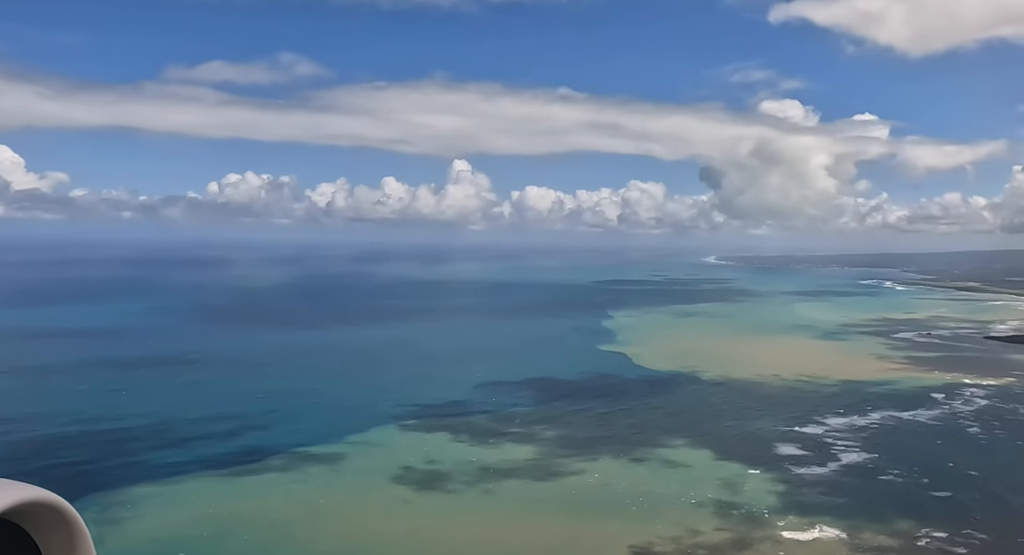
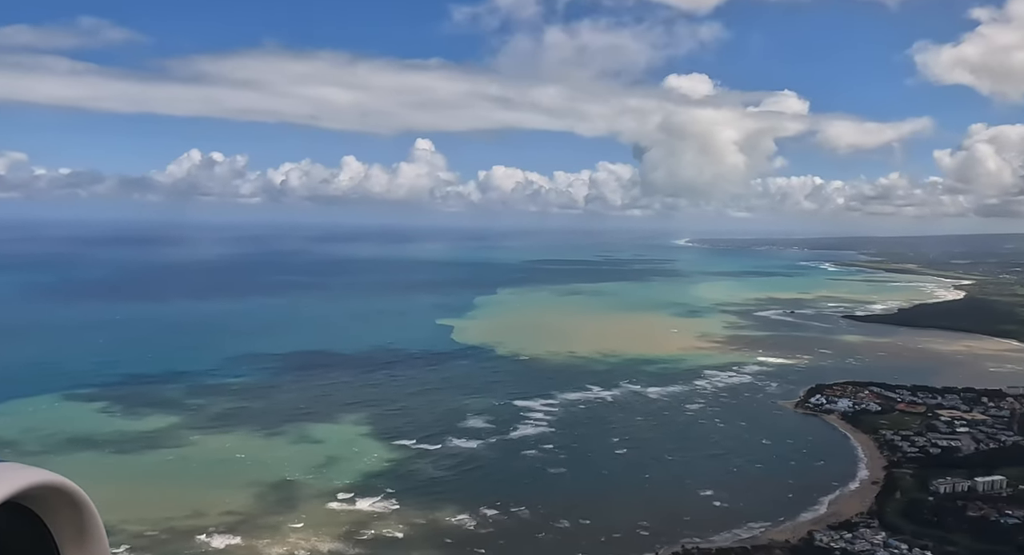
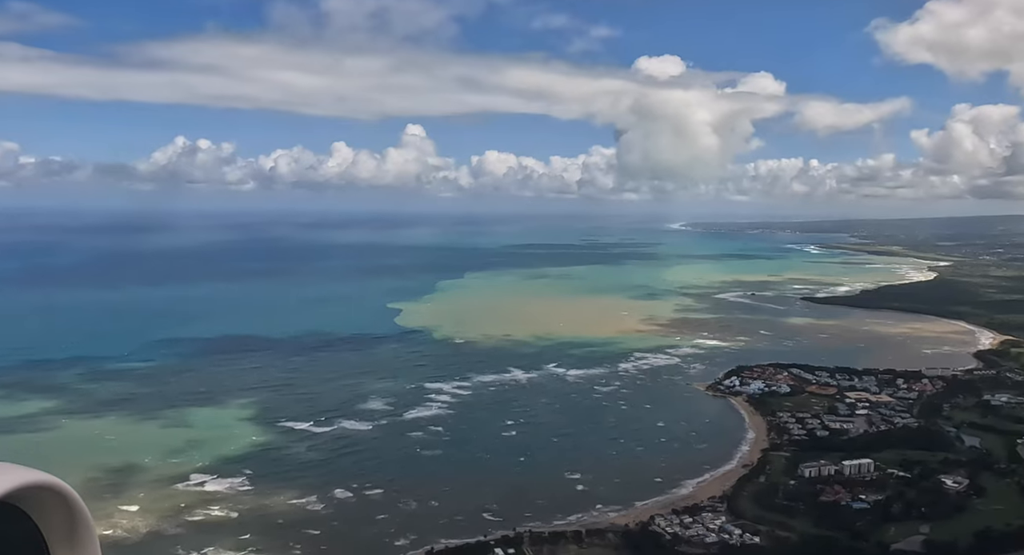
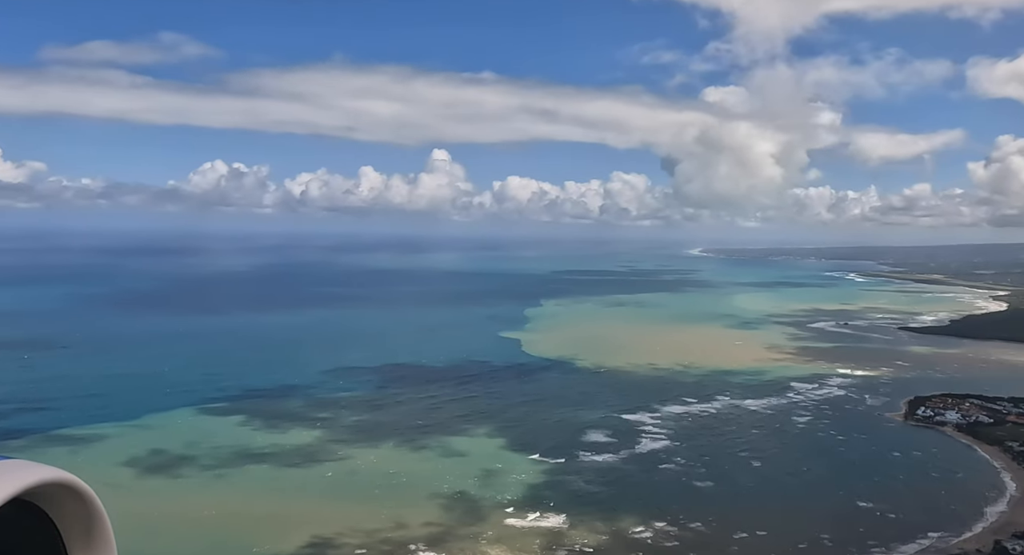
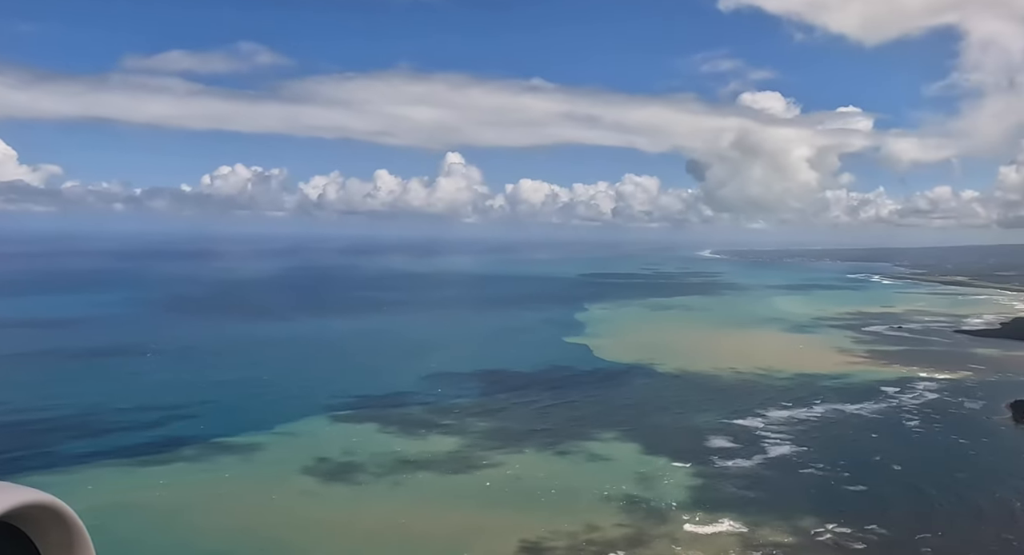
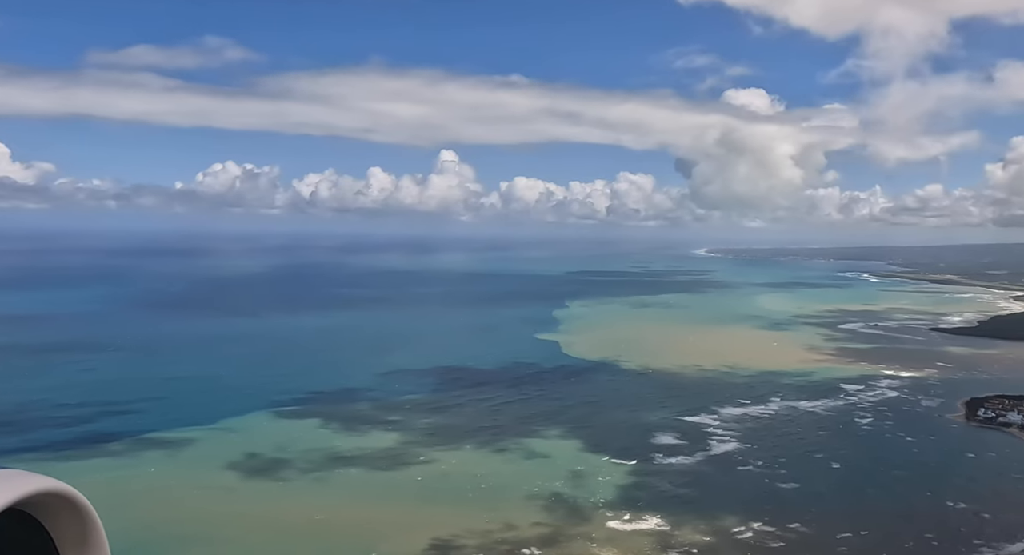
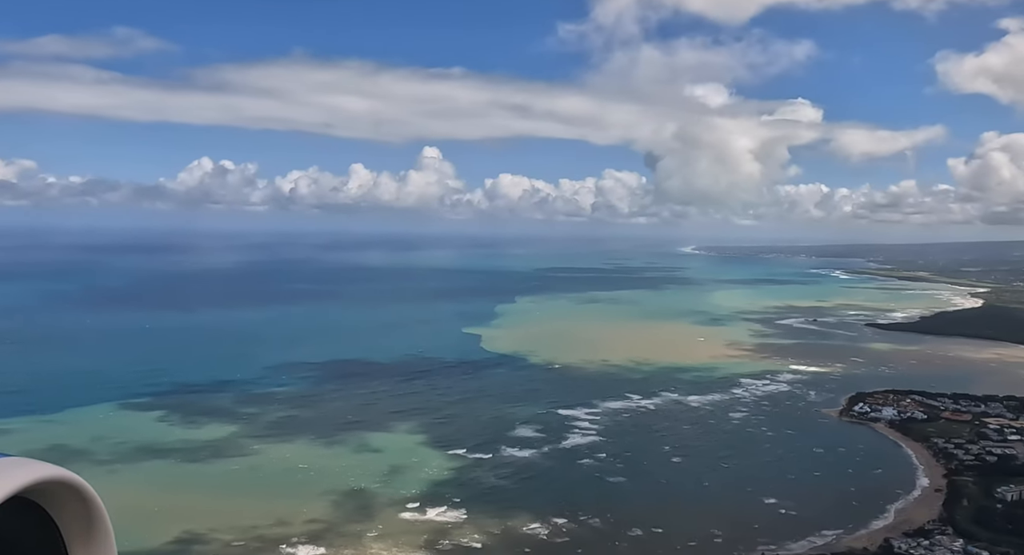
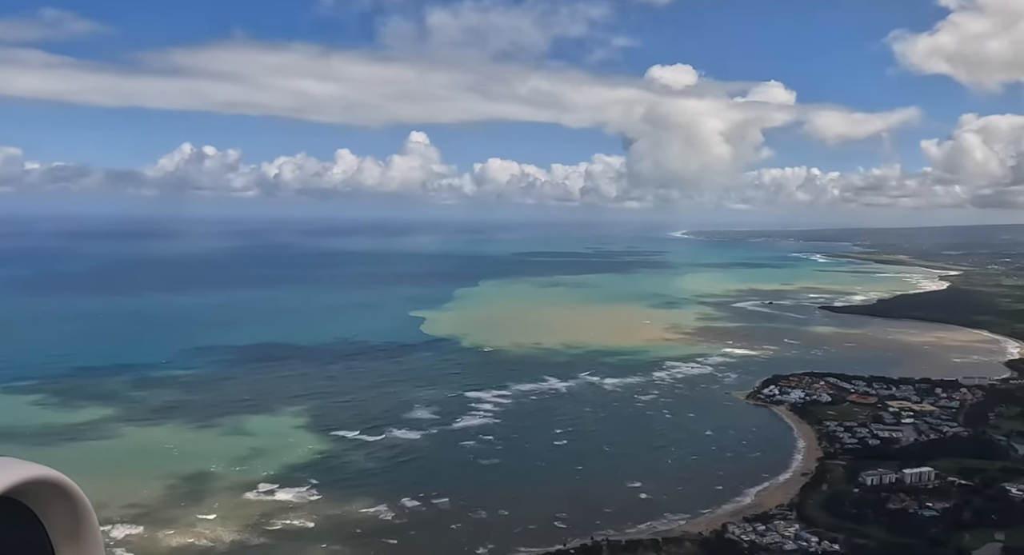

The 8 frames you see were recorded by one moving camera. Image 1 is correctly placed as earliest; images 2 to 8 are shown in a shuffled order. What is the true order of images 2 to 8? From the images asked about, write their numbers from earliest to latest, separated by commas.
5, 6, 4, 7, 2, 8, 3
